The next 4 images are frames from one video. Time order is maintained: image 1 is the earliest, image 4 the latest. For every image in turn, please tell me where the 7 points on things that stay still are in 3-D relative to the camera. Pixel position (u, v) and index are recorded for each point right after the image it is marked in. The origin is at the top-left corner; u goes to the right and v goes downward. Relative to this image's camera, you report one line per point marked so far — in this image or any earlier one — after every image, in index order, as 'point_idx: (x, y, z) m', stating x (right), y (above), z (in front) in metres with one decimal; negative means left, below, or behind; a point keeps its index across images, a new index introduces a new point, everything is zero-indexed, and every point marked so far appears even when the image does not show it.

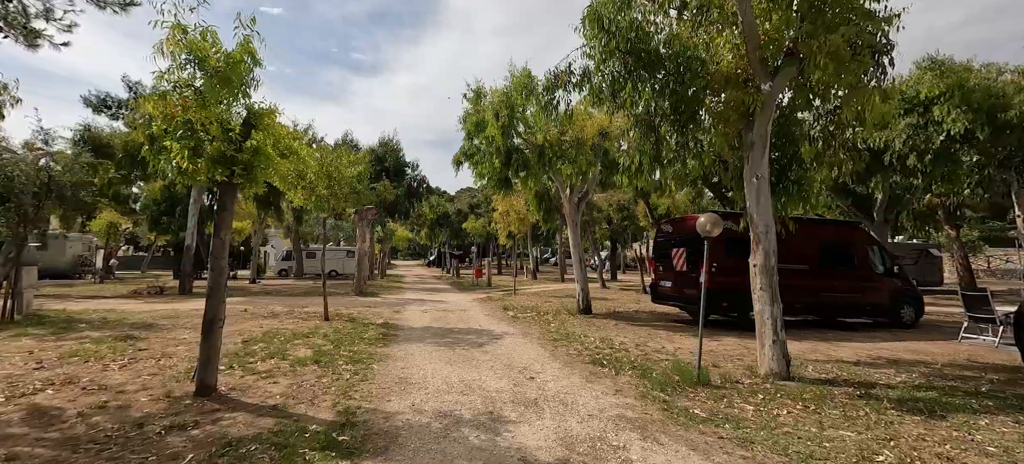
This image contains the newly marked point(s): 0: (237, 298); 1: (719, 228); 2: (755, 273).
0: (-9.9, -2.4, +16.1) m
1: (+2.7, +0.1, +5.9) m
2: (+3.5, -0.6, +6.5) m
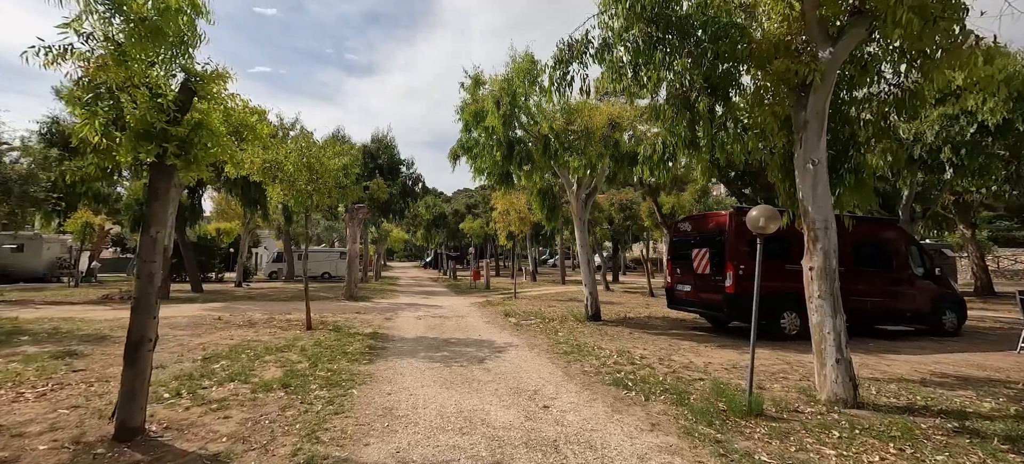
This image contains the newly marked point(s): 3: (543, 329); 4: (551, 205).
0: (-9.8, -2.4, +14.9) m
1: (+2.8, +0.1, +4.8) m
2: (+3.6, -0.6, +5.4) m
3: (+0.7, -2.3, +10.5) m
4: (+1.3, +0.9, +14.5) m
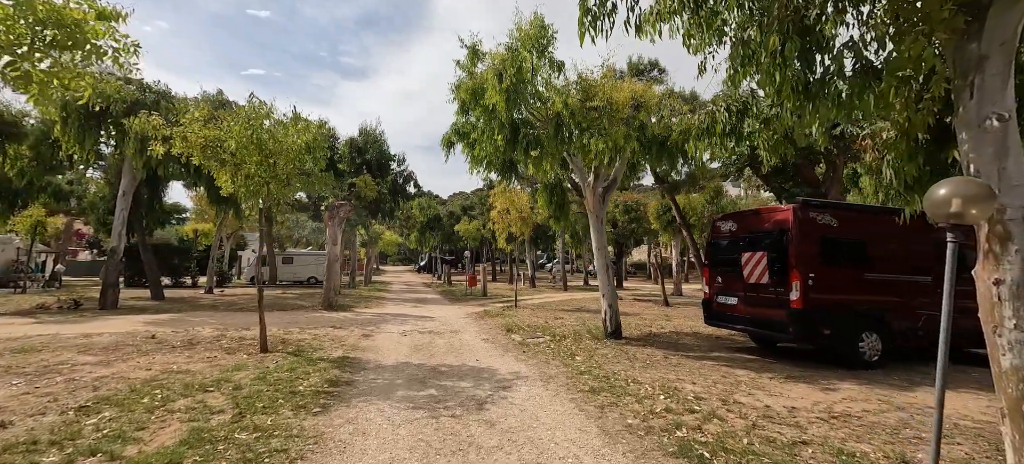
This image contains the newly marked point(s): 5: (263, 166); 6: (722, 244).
0: (-9.8, -2.3, +12.8) m
1: (+3.0, +0.2, +2.9) m
2: (+3.8, -0.5, +3.5) m
3: (+0.8, -2.2, +8.5) m
4: (+1.3, +0.9, +12.5) m
5: (-4.2, +1.1, +7.6) m
6: (+4.2, -0.2, +9.0) m
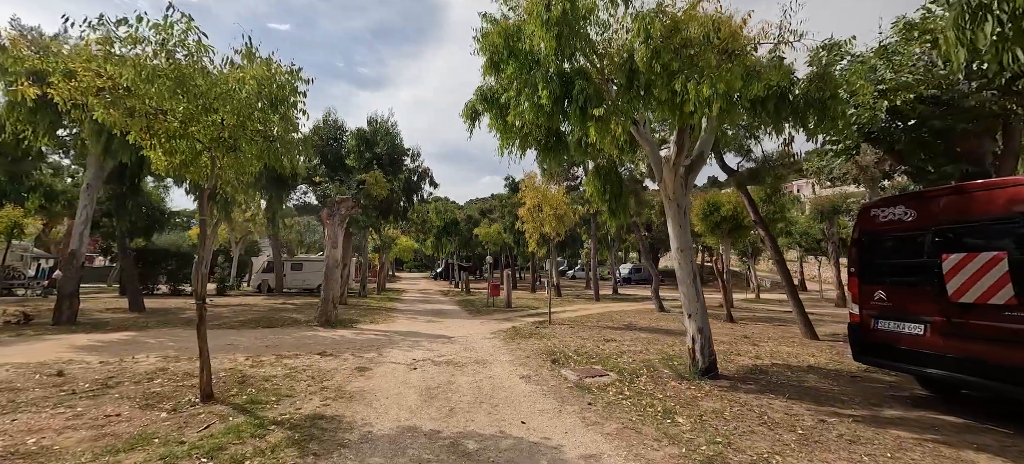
0: (-8.9, -2.3, +10.3) m
1: (+3.5, +0.4, -0.1) m
2: (+4.3, -0.3, +0.5) m
3: (+1.6, -2.1, +5.6) m
4: (+2.2, +0.9, +9.7) m
5: (-3.5, +1.2, +5.0) m
6: (+5.0, -0.1, +6.0) m
